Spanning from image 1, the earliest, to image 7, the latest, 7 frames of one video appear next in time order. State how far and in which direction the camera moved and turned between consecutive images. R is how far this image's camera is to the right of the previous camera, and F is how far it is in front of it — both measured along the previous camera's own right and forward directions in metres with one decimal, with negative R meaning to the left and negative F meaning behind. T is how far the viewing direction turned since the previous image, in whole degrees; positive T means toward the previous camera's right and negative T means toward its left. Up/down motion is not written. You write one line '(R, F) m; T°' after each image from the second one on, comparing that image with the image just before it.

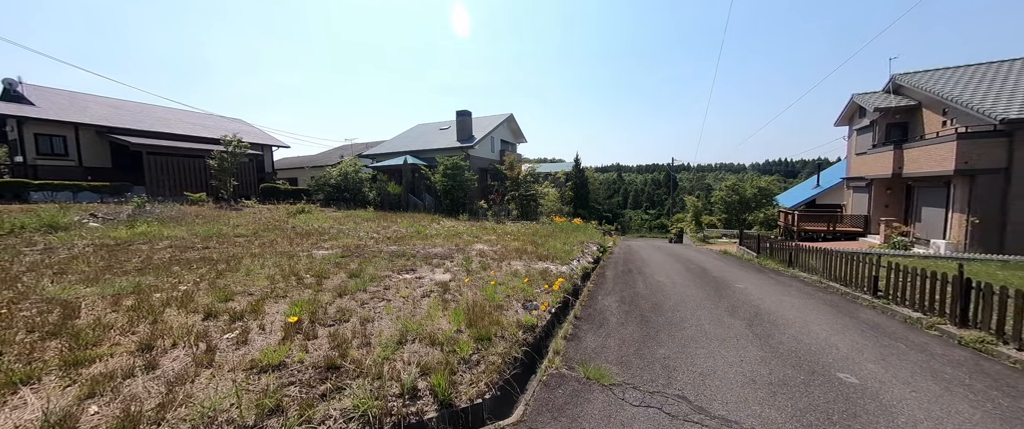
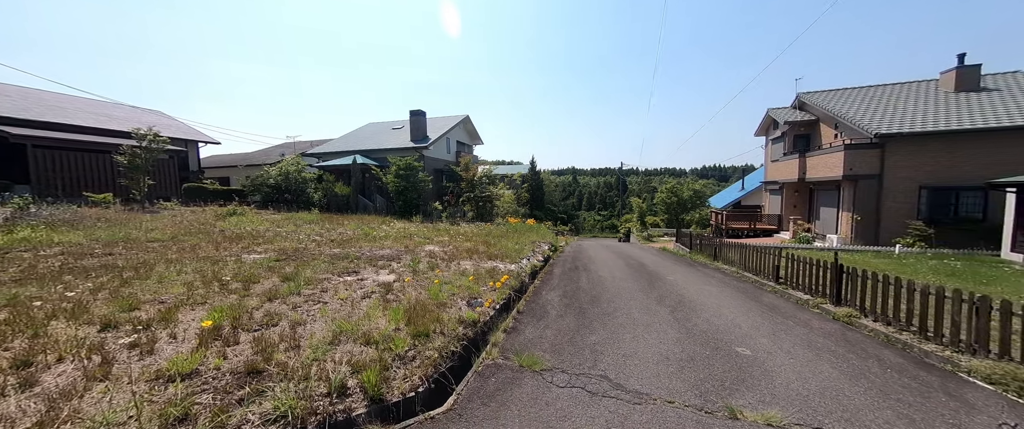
(+0.2, -0.1) m; +8°
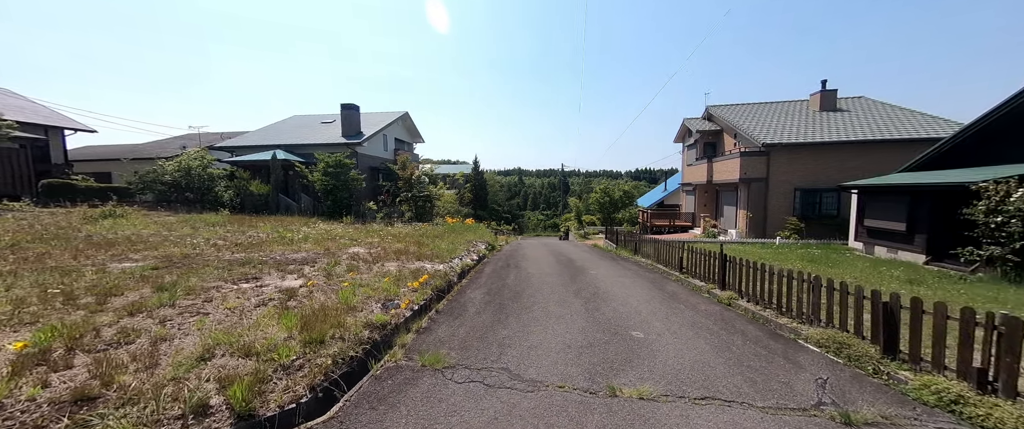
(+0.3, 0.0) m; +10°
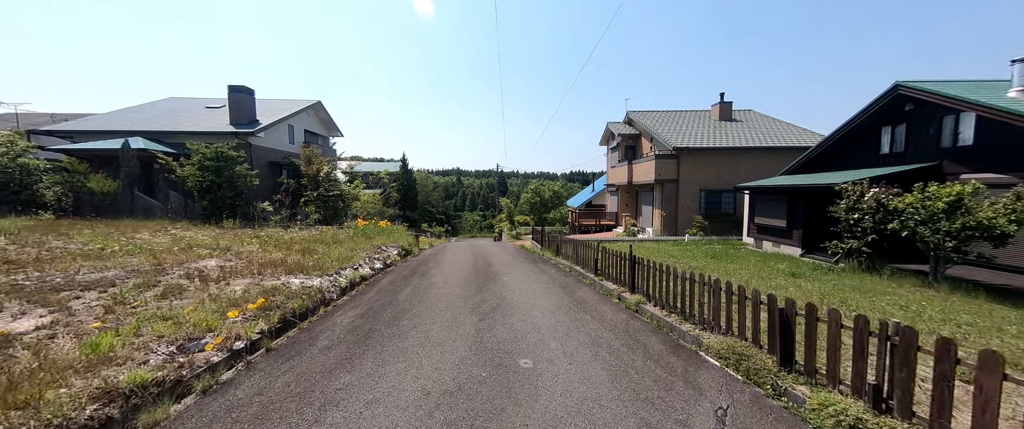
(+0.7, +0.8) m; +11°
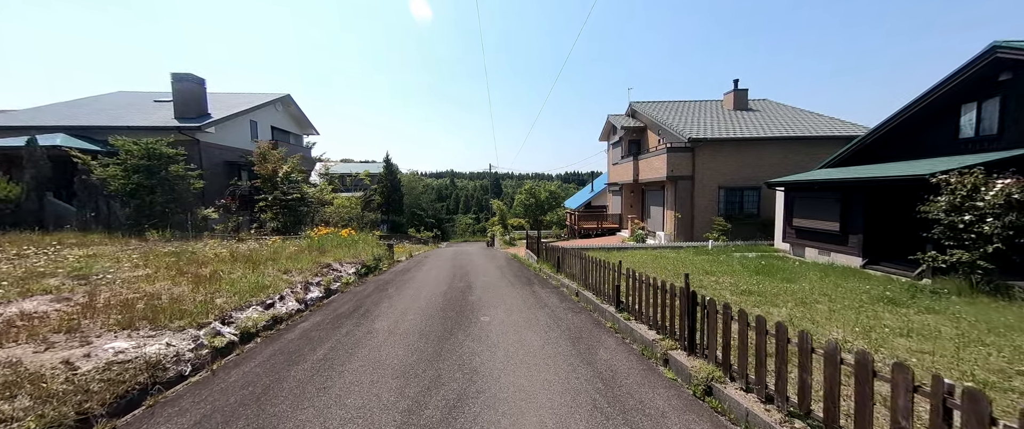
(+0.2, +2.2) m; +1°
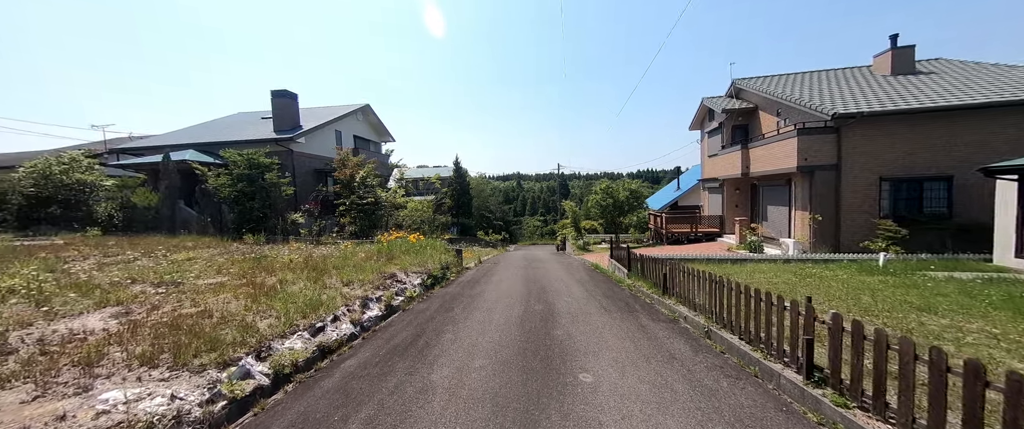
(-0.4, +1.4) m; -12°
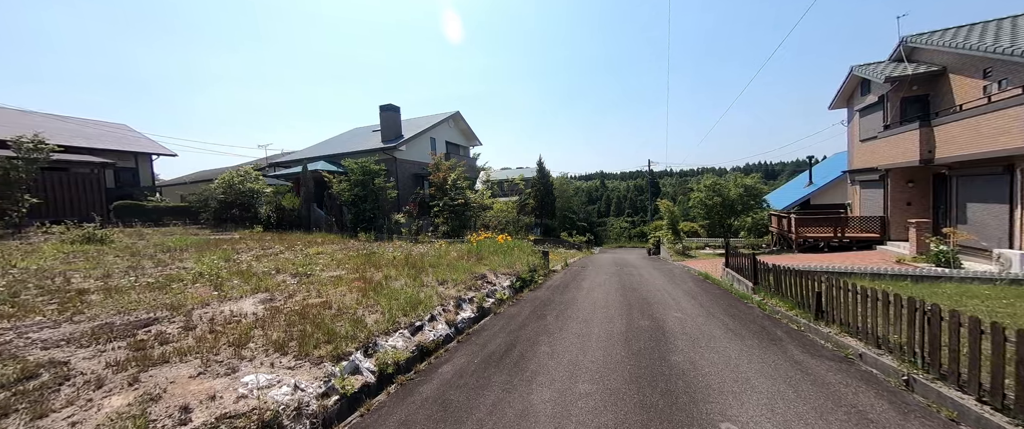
(-0.2, +0.4) m; -14°
